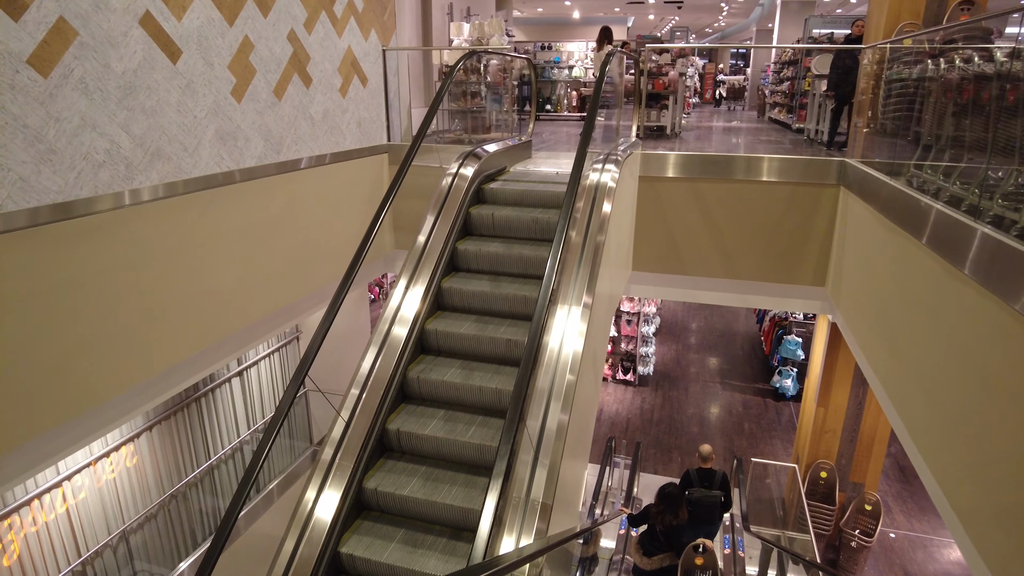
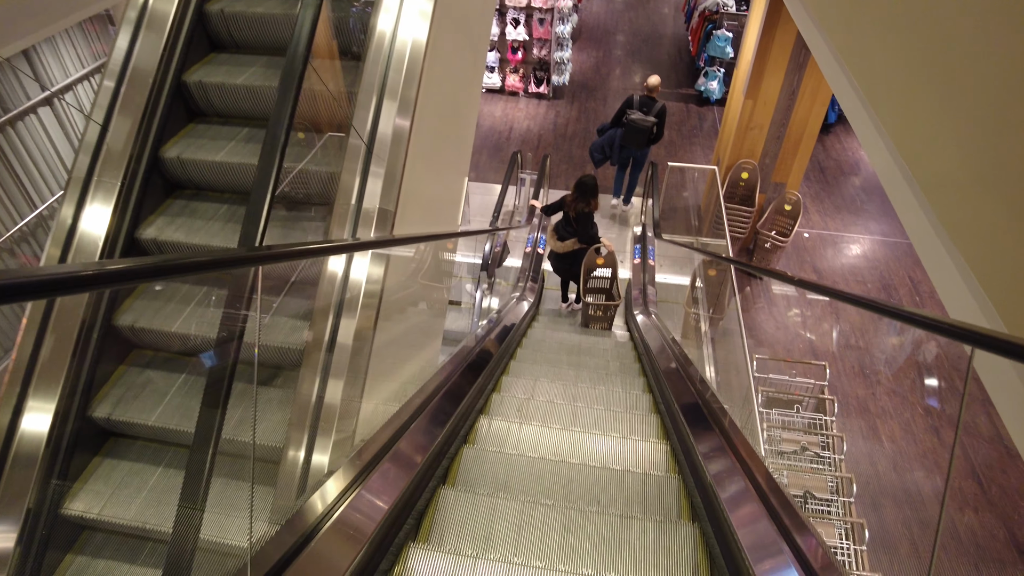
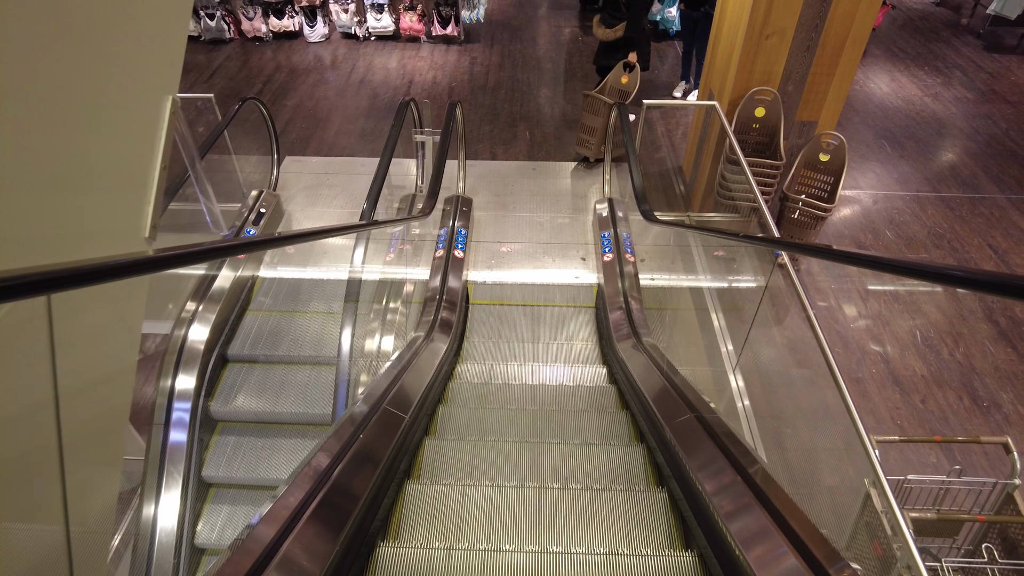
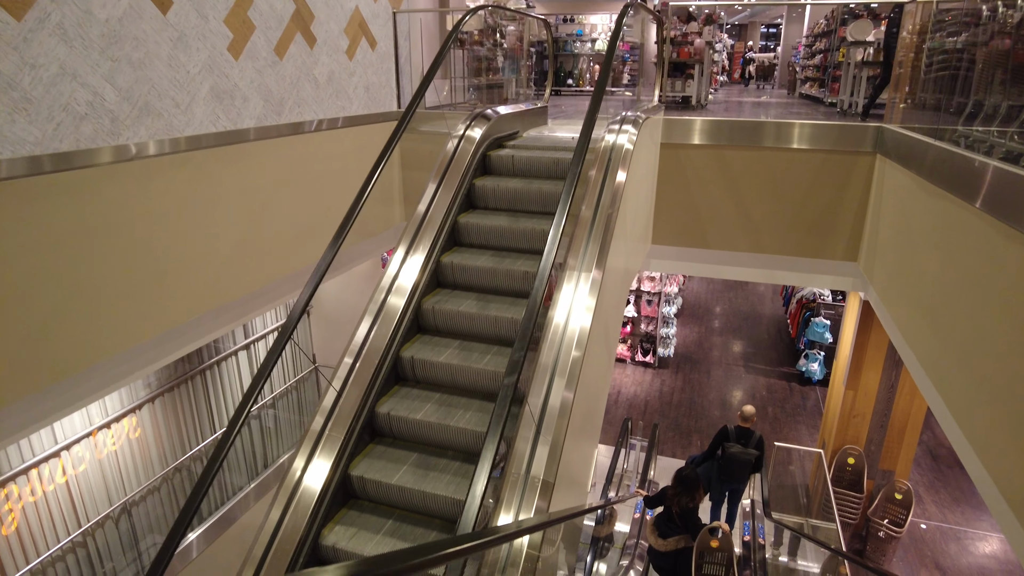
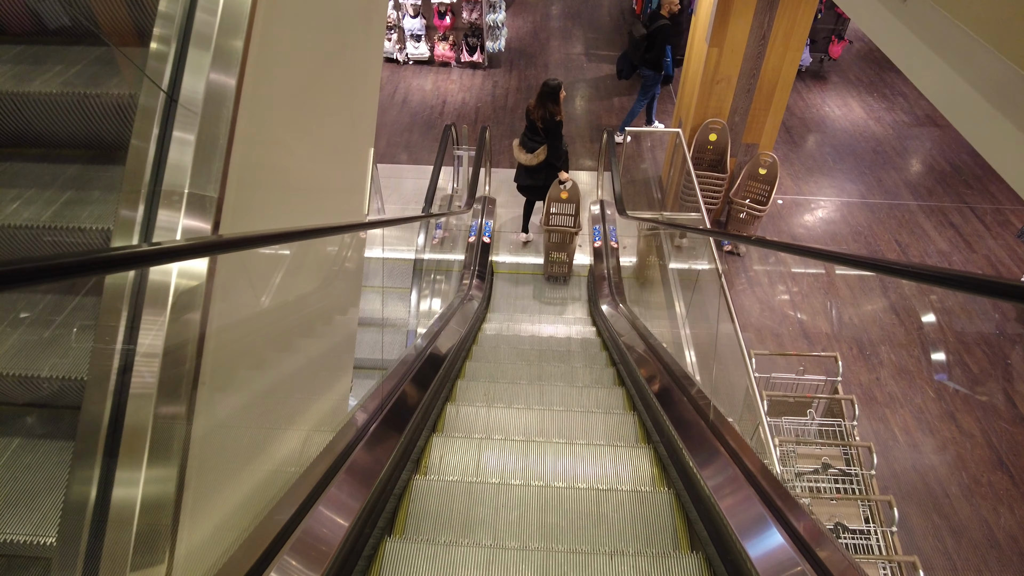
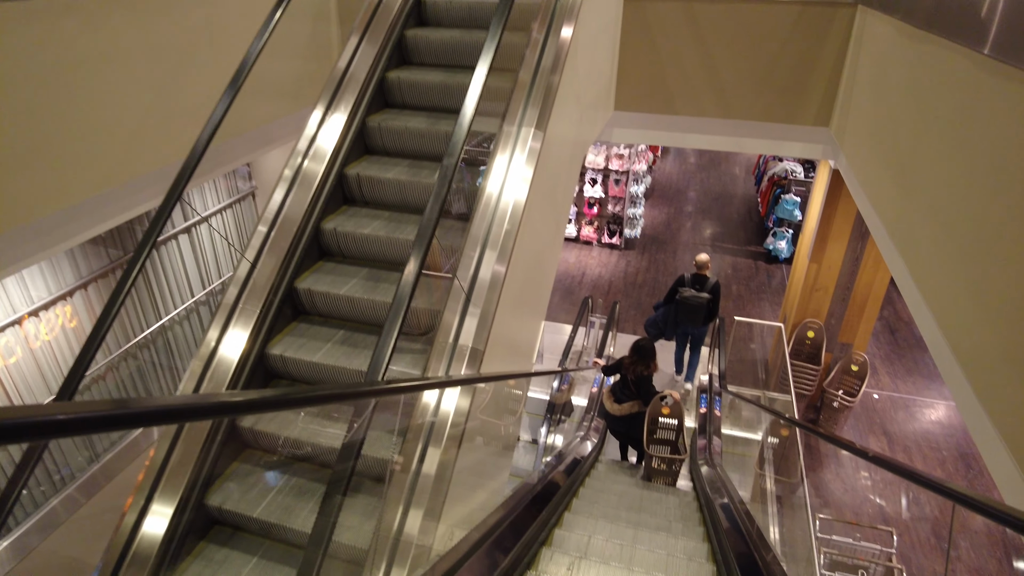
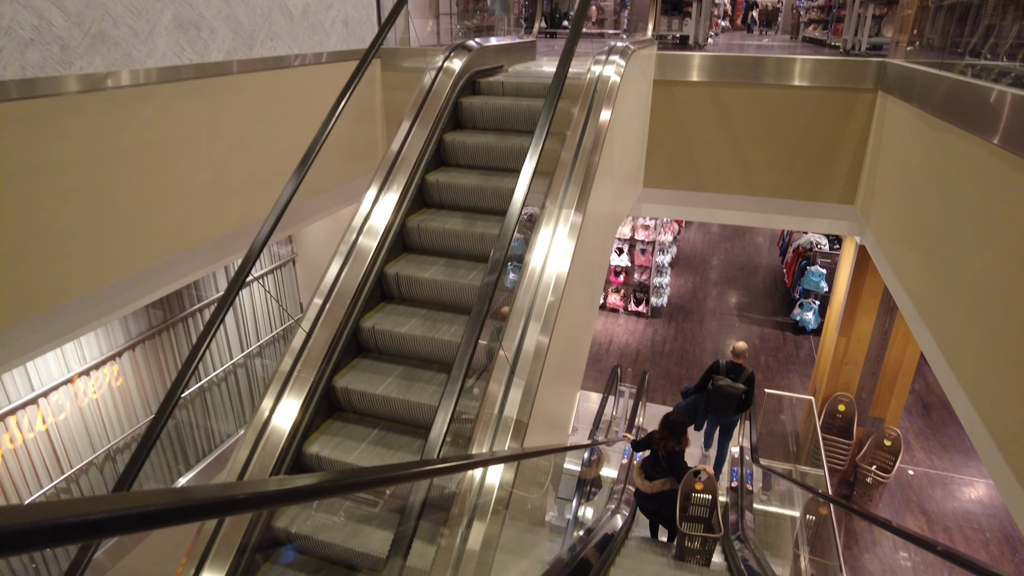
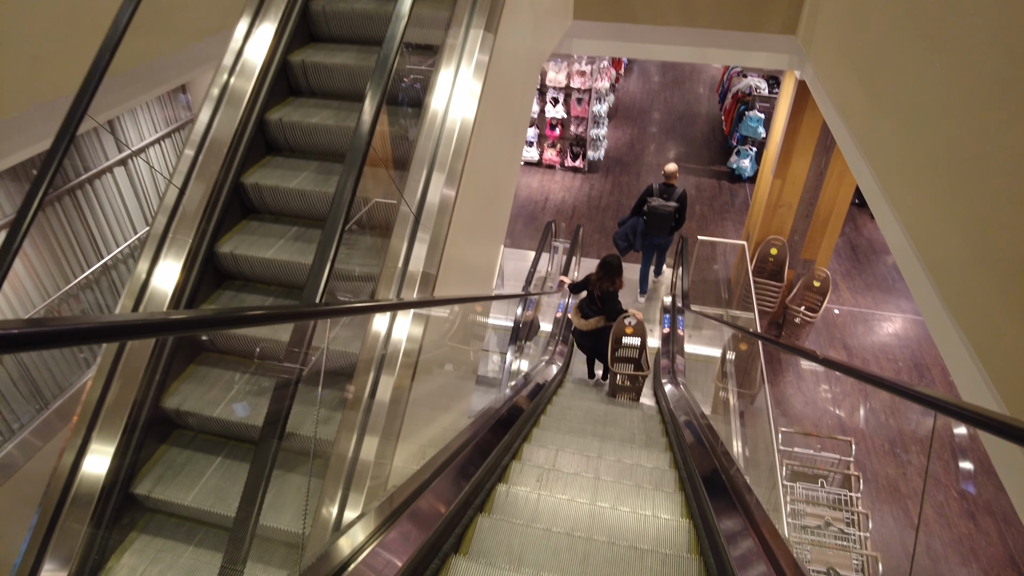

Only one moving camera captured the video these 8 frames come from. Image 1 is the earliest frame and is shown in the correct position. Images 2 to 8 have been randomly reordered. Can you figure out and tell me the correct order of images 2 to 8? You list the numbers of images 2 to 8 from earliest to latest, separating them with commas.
4, 7, 6, 8, 2, 5, 3
